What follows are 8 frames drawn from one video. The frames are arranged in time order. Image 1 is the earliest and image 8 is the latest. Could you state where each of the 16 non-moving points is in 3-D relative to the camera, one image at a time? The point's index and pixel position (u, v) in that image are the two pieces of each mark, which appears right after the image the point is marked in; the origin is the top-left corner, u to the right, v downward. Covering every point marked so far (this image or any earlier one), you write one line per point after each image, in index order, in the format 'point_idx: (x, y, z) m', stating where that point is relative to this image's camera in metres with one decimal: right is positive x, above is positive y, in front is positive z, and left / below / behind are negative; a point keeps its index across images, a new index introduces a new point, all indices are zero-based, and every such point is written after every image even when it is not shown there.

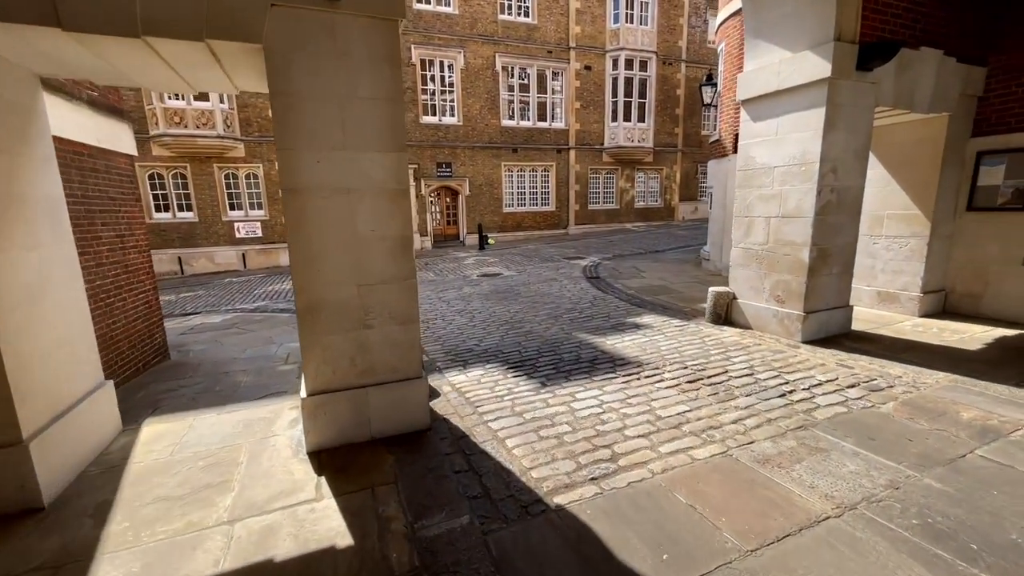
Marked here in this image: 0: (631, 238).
0: (+5.4, +2.2, +19.9) m
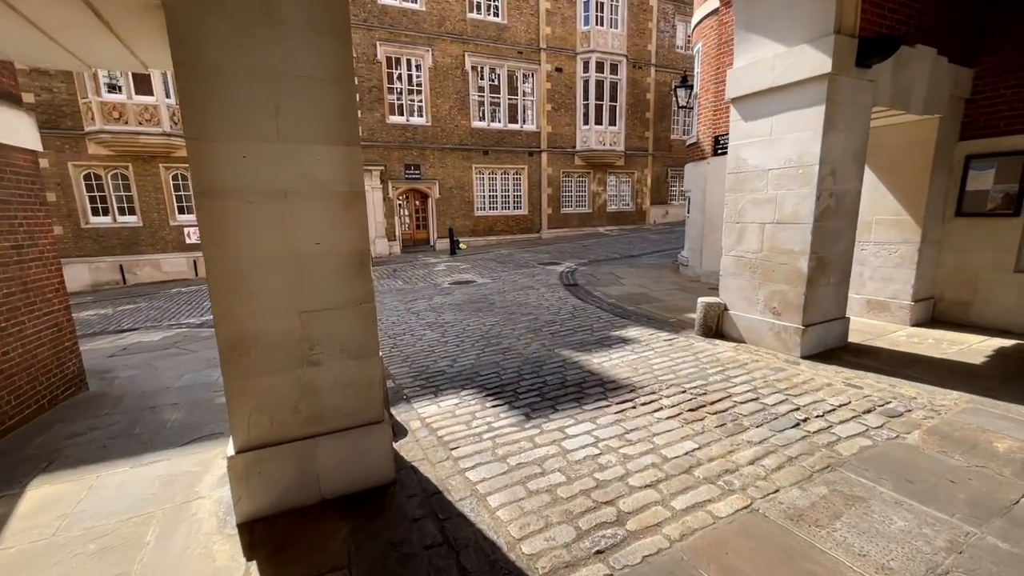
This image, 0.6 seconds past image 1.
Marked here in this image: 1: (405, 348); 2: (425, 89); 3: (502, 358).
0: (+4.1, +2.0, +19.6) m
1: (-1.6, -0.9, +6.5) m
2: (-4.0, +9.0, +20.0) m
3: (-0.1, -0.9, +5.7) m
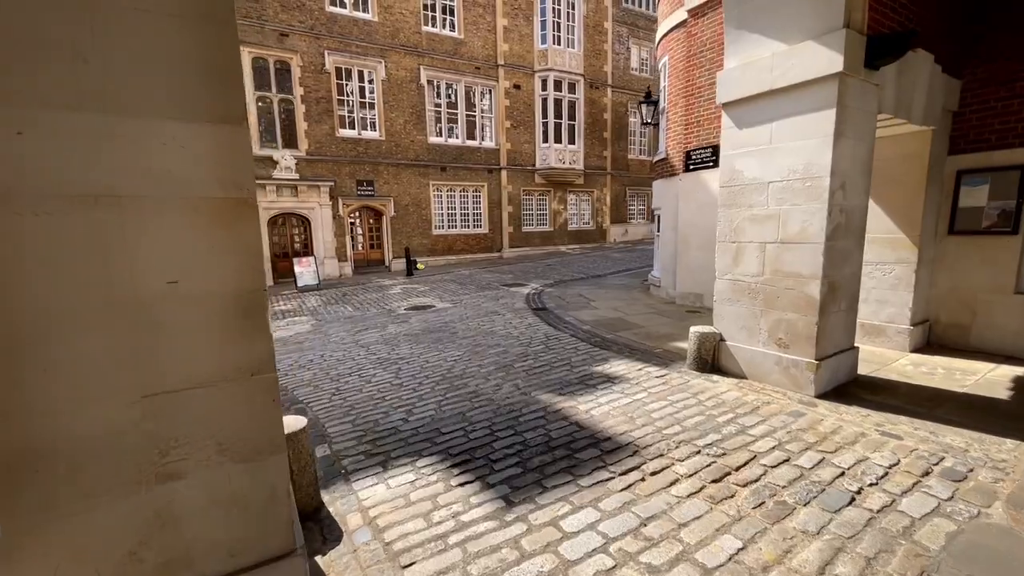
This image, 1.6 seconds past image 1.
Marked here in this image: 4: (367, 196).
0: (+2.4, +1.1, +19.1) m
1: (-2.0, -1.3, +5.4) m
2: (-5.8, +8.0, +19.0) m
3: (-0.5, -1.3, +4.7) m
4: (-6.3, +4.0, +19.1) m
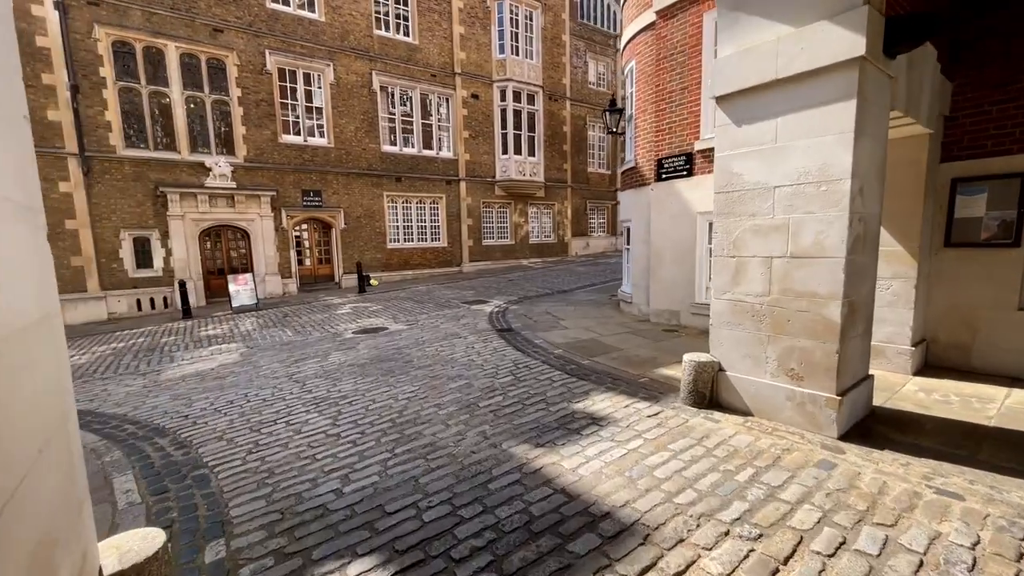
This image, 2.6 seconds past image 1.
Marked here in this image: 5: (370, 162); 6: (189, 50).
0: (+0.8, +0.5, +18.3) m
1: (-2.3, -1.6, +4.2) m
2: (-7.5, +7.3, +17.7) m
3: (-0.7, -1.5, +3.7) m
4: (-7.9, +3.3, +17.6) m
5: (-6.1, +5.5, +19.0) m
6: (-11.0, +8.1, +14.9) m
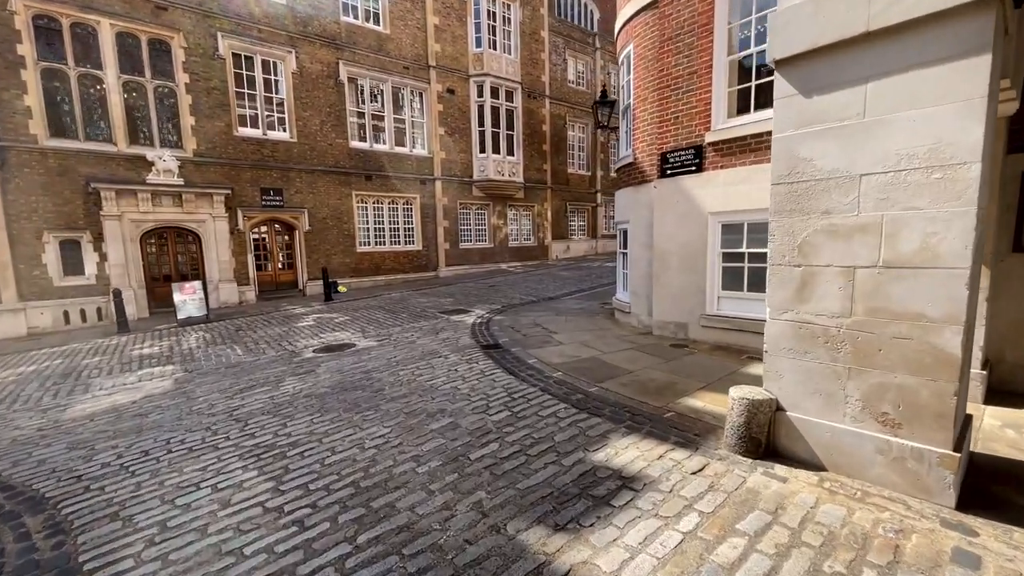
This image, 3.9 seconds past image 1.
0: (0.0, +0.3, +17.3) m
1: (-2.3, -1.8, +3.0) m
2: (-8.3, +7.0, +16.2) m
3: (-0.7, -1.6, +2.6) m
4: (-8.7, +3.0, +16.1) m
5: (-7.0, +5.2, +17.6) m
6: (-11.6, +7.8, +13.2) m
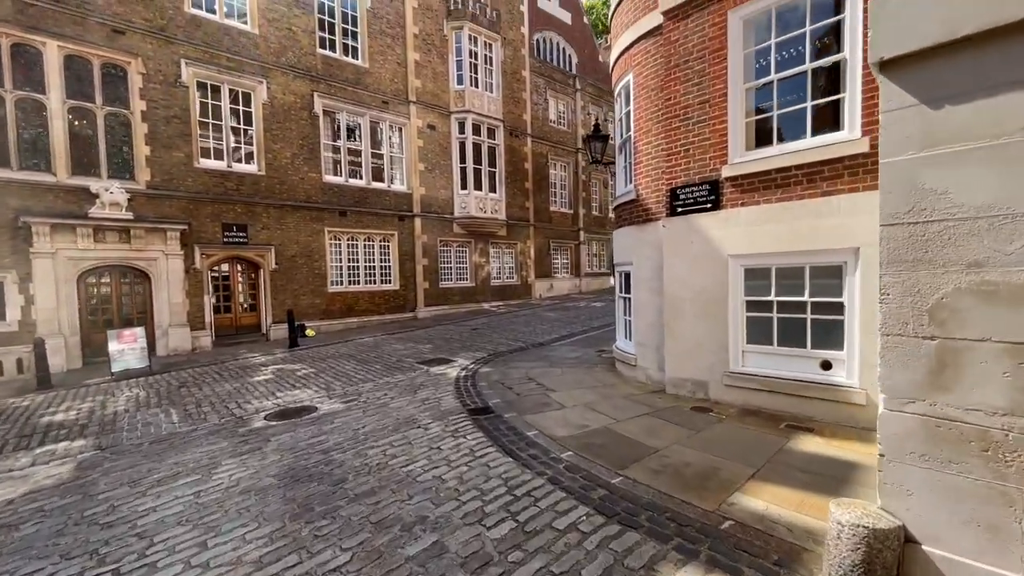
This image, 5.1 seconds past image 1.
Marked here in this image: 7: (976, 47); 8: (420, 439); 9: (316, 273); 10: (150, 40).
0: (-0.6, -1.3, +16.1) m
1: (-2.2, -2.2, +1.7) m
2: (-8.9, +5.5, +15.2) m
3: (-0.5, -2.0, +1.3) m
4: (-9.2, +1.5, +14.8) m
5: (-7.6, +3.6, +16.5) m
6: (-12.0, +6.5, +12.2) m
7: (+2.3, +1.2, +2.2) m
8: (-1.2, -1.9, +5.6) m
9: (-7.4, +0.6, +16.7) m
10: (-10.9, +7.5, +13.2) m
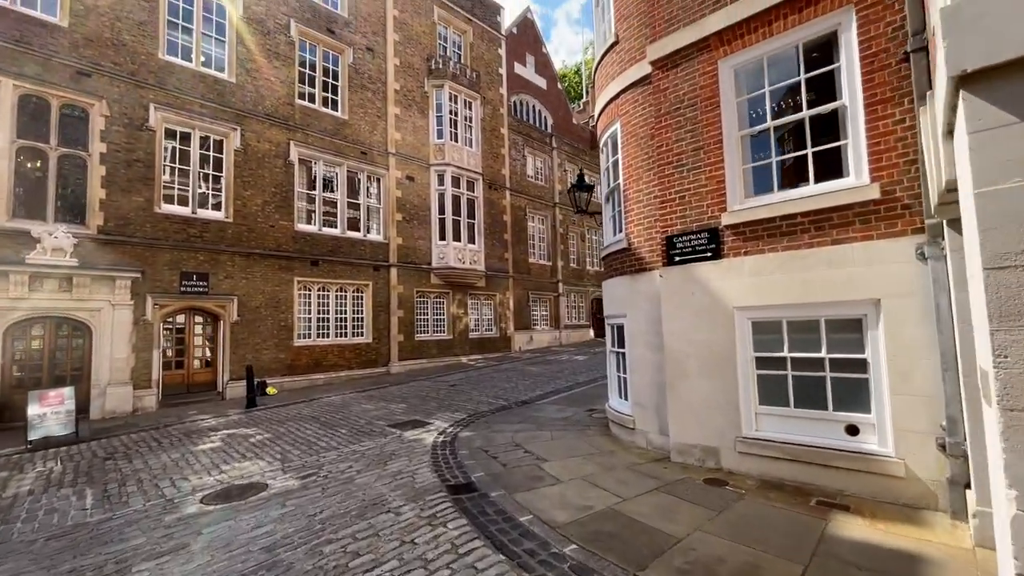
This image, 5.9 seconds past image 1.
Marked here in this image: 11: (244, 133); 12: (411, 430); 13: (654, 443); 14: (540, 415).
0: (-1.3, -3.2, +15.2) m
1: (-2.1, -2.3, +0.7) m
2: (-9.5, +3.7, +14.6) m
3: (-0.4, -2.1, +0.4) m
4: (-9.8, -0.2, +13.7) m
5: (-8.3, +1.7, +15.8) m
6: (-12.5, +5.1, +11.5) m
7: (+2.4, +1.0, +1.8) m
8: (-1.3, -2.5, +4.6) m
9: (-8.2, -1.3, +15.6) m
10: (-11.4, +6.0, +12.8) m
11: (-9.2, +5.4, +15.1) m
12: (-2.0, -2.8, +8.7) m
13: (+2.1, -2.3, +6.6) m
14: (+0.6, -2.7, +9.4) m
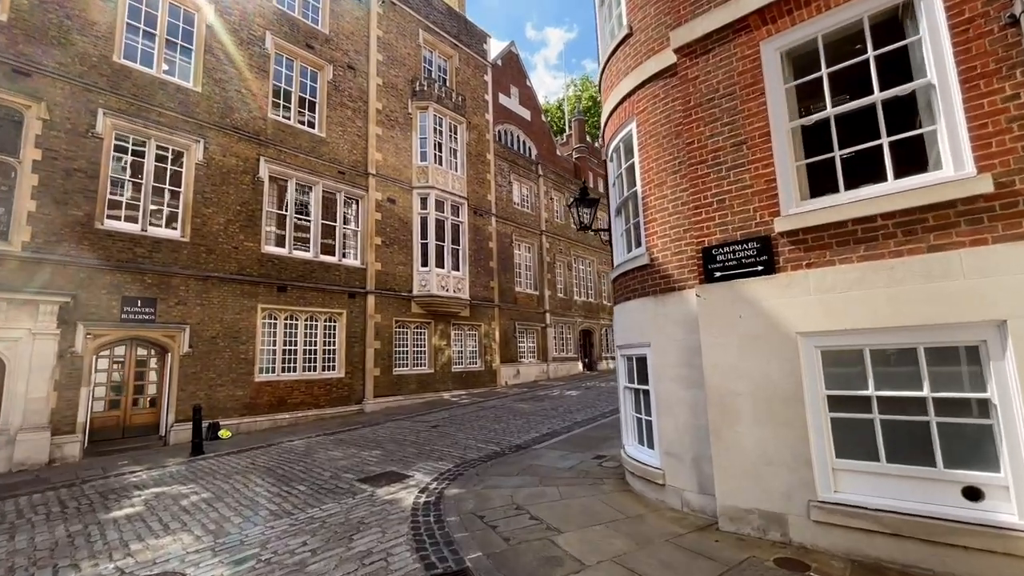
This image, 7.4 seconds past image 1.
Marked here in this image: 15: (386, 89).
0: (-1.6, -4.0, +13.6) m
1: (-1.7, -2.1, -0.9) m
2: (-9.8, +2.9, +13.2) m
3: (-0.1, -1.9, -1.0) m
4: (-10.1, -0.9, +11.9) m
5: (-8.7, +0.8, +14.2) m
6: (-12.6, +4.6, +10.1) m
7: (+2.7, +1.0, +0.8) m
8: (-1.1, -2.6, +3.1) m
9: (-8.5, -2.2, +13.8) m
10: (-11.6, +5.3, +11.4) m
11: (-9.5, +4.5, +13.8) m
12: (-2.1, -3.2, +7.1) m
13: (+2.2, -2.6, +5.3) m
14: (+0.5, -3.2, +8.0) m
15: (-5.5, +8.8, +19.4) m
